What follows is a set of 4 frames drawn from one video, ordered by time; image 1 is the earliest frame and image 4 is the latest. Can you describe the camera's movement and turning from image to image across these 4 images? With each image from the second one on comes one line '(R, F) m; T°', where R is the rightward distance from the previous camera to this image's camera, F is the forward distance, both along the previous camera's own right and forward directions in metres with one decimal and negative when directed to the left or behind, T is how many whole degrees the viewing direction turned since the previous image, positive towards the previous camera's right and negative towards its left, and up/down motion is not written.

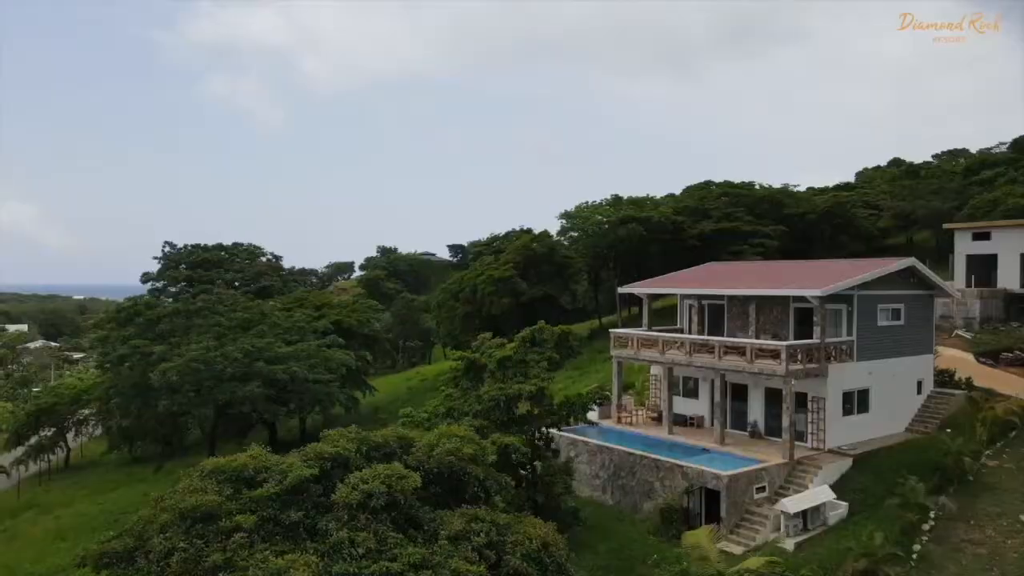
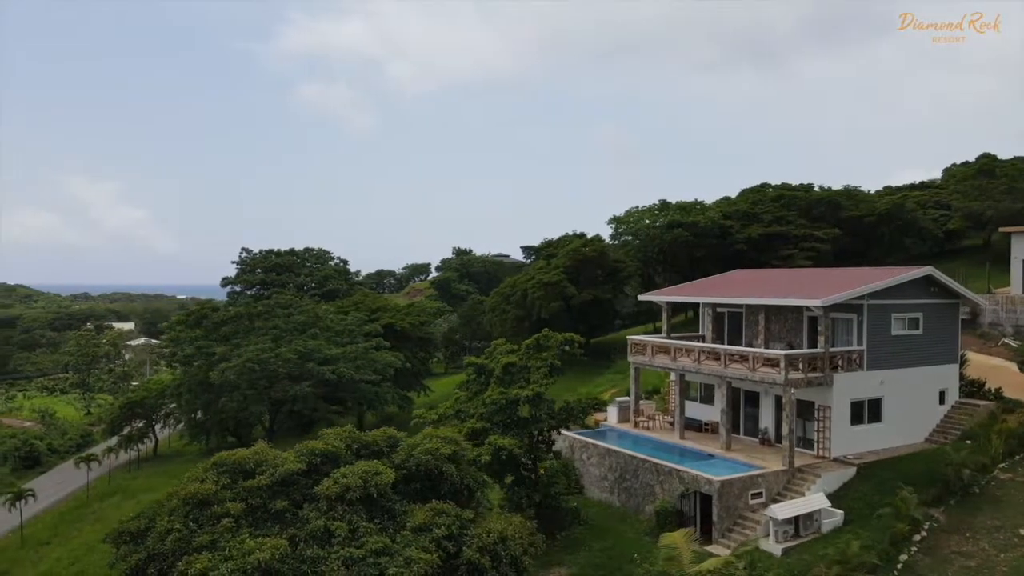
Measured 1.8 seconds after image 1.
(+2.6, -1.2) m; -6°
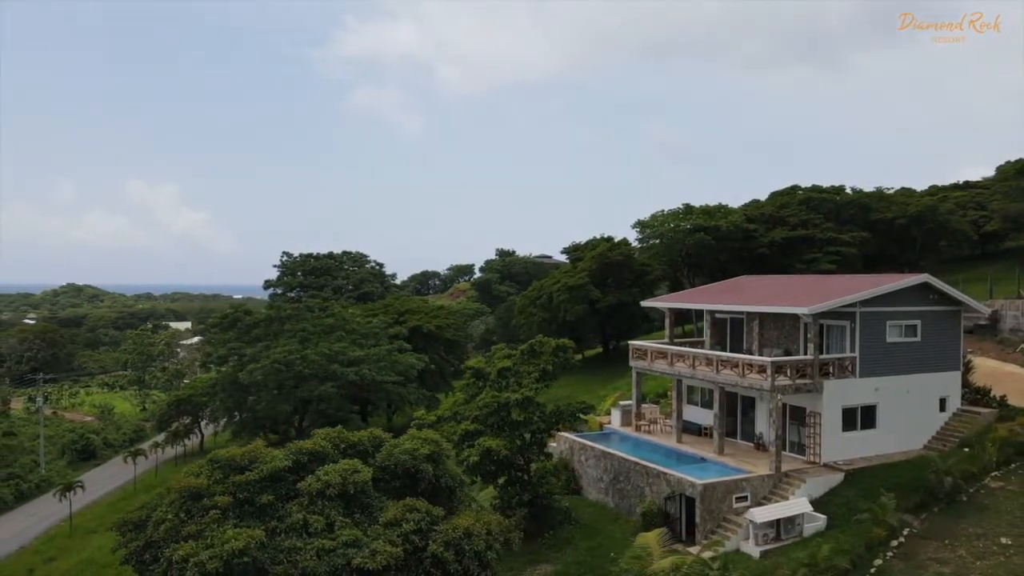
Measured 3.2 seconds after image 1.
(+1.9, -1.0) m; -4°
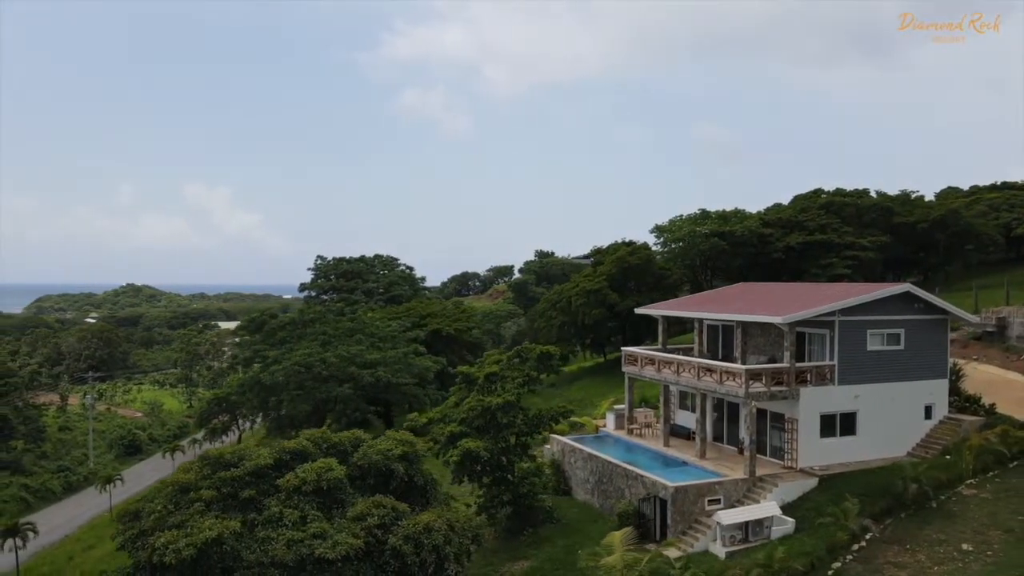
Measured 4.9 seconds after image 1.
(+2.2, -1.2) m; -3°
